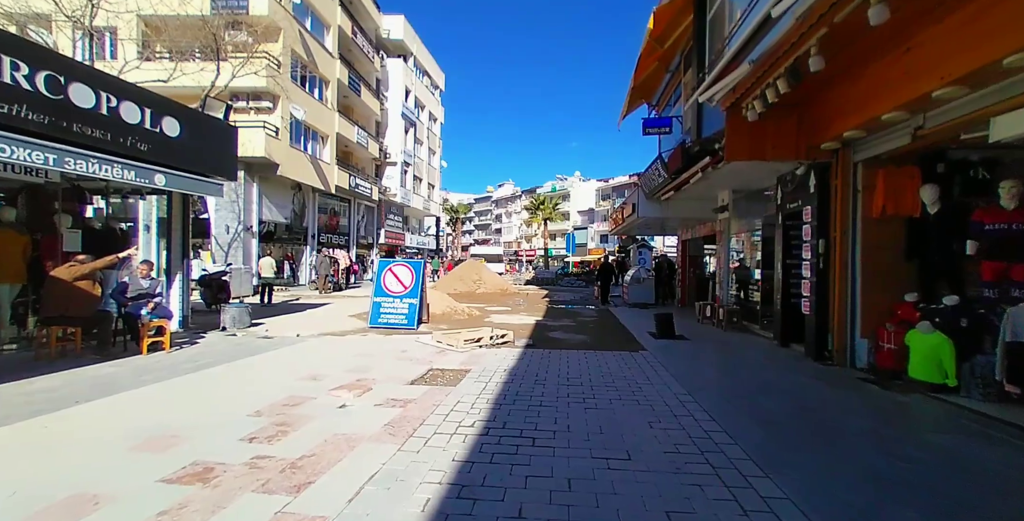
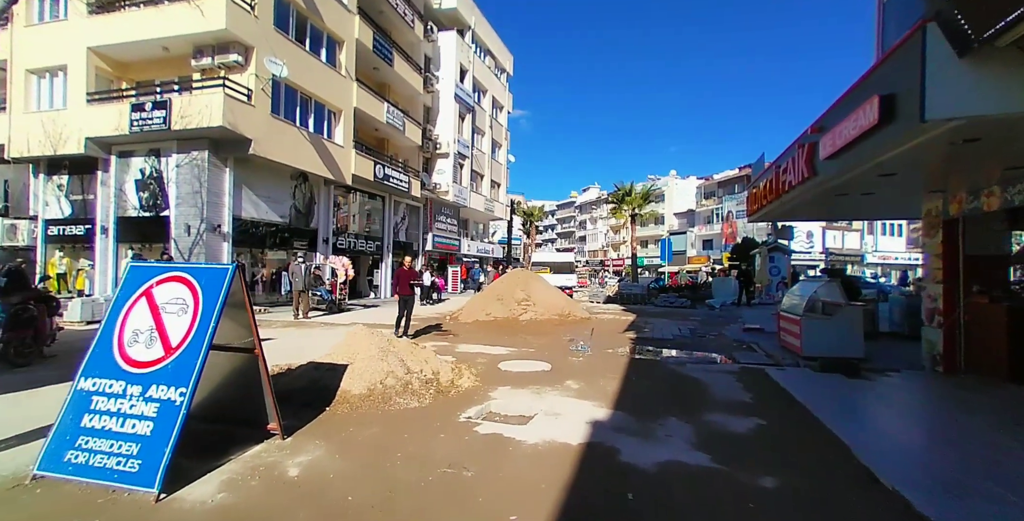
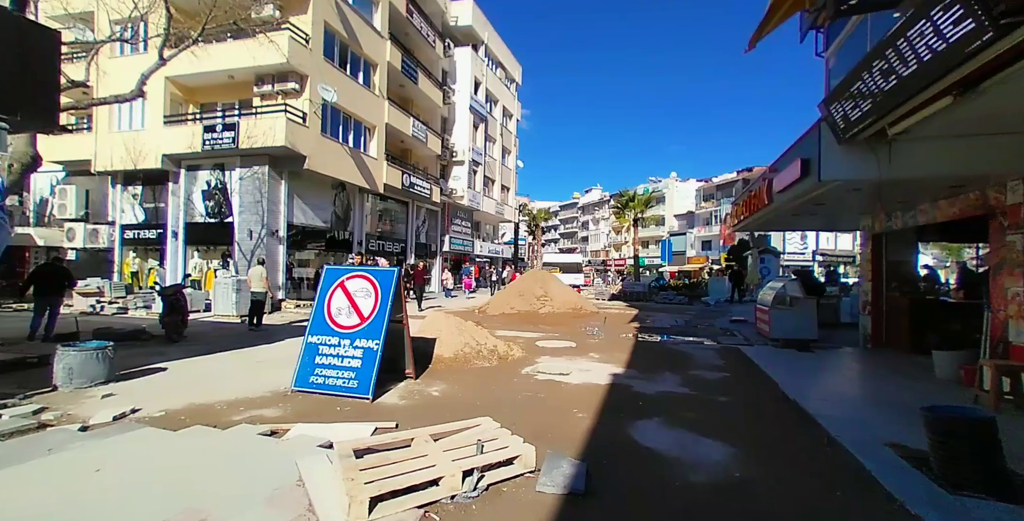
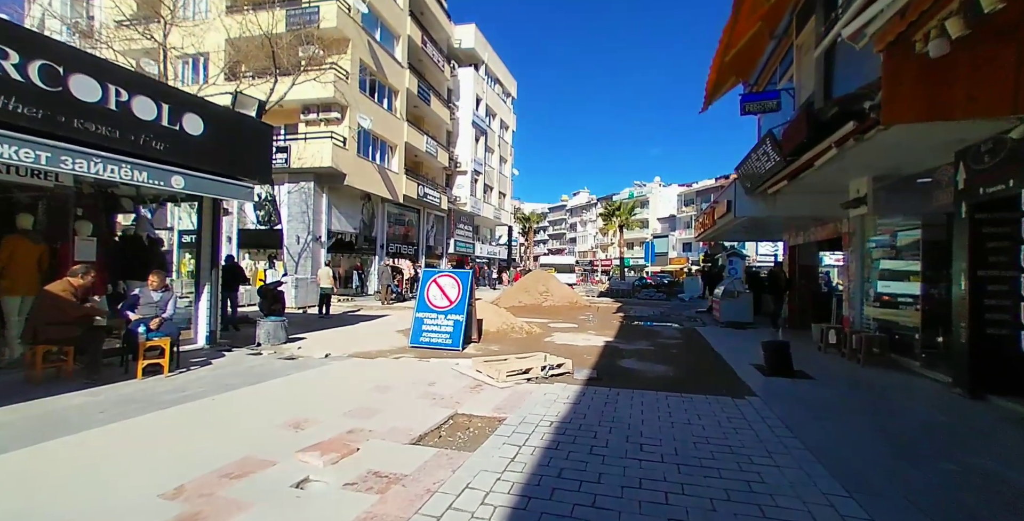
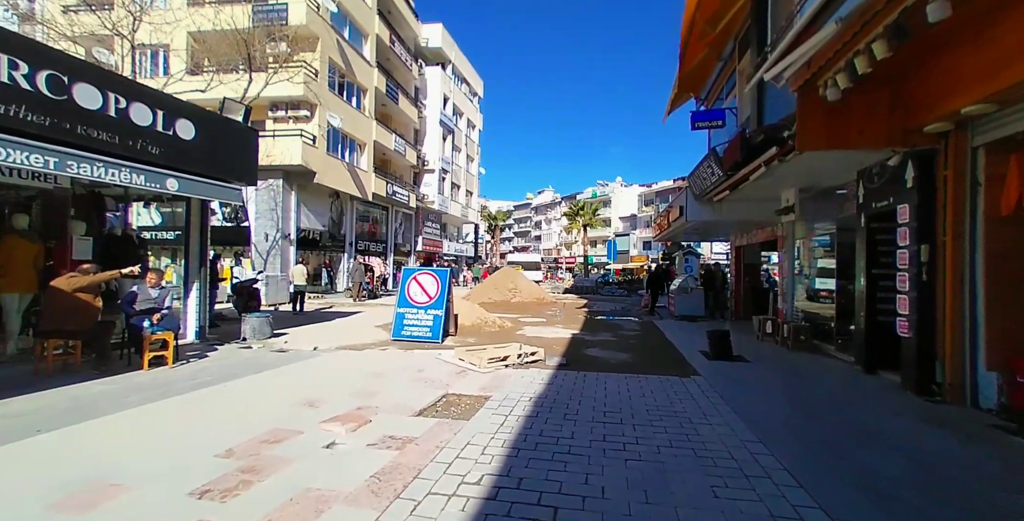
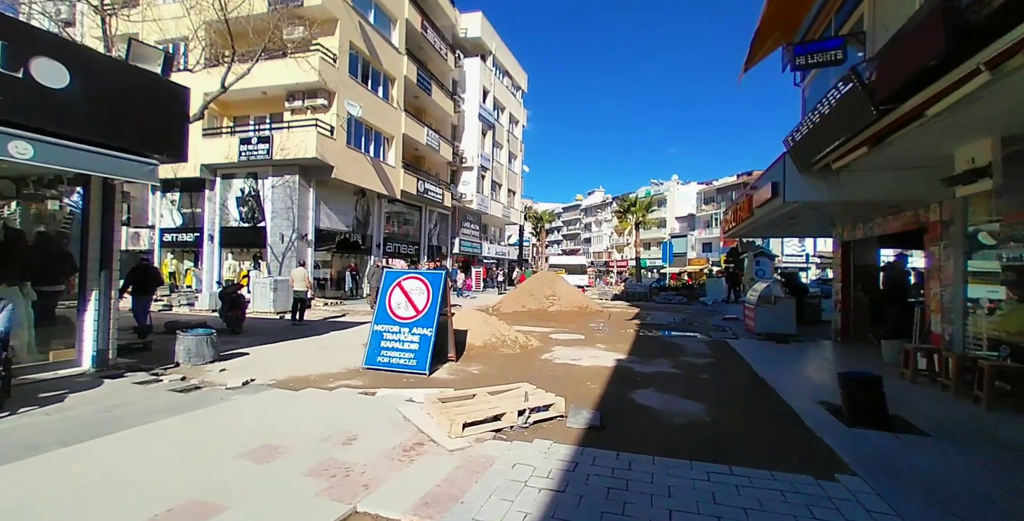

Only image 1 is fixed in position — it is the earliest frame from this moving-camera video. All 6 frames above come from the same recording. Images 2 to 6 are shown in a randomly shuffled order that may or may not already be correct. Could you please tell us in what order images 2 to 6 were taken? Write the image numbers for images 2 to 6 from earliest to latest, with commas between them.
5, 4, 6, 3, 2
